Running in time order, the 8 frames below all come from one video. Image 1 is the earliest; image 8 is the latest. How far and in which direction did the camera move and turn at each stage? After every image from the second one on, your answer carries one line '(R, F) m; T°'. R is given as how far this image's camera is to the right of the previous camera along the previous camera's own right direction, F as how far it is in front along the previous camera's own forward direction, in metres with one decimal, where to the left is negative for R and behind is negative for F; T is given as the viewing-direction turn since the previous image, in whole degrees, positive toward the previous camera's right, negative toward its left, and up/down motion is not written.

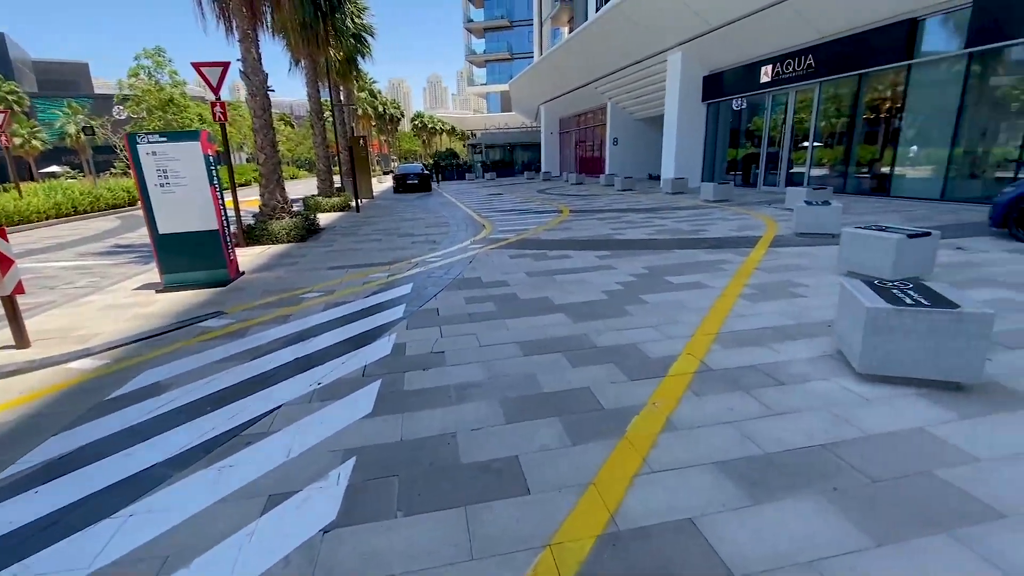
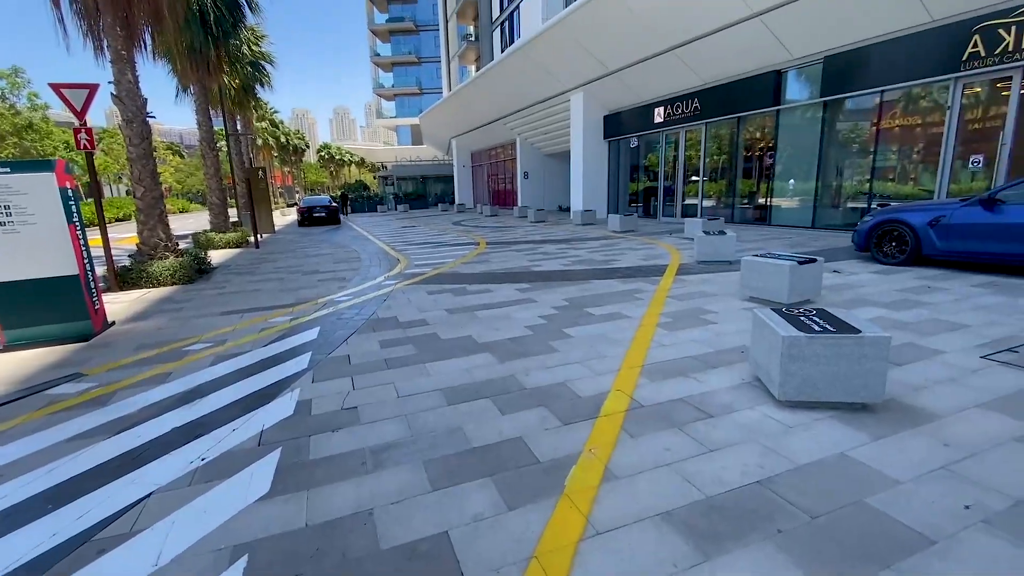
(0.0, +0.3) m; +10°
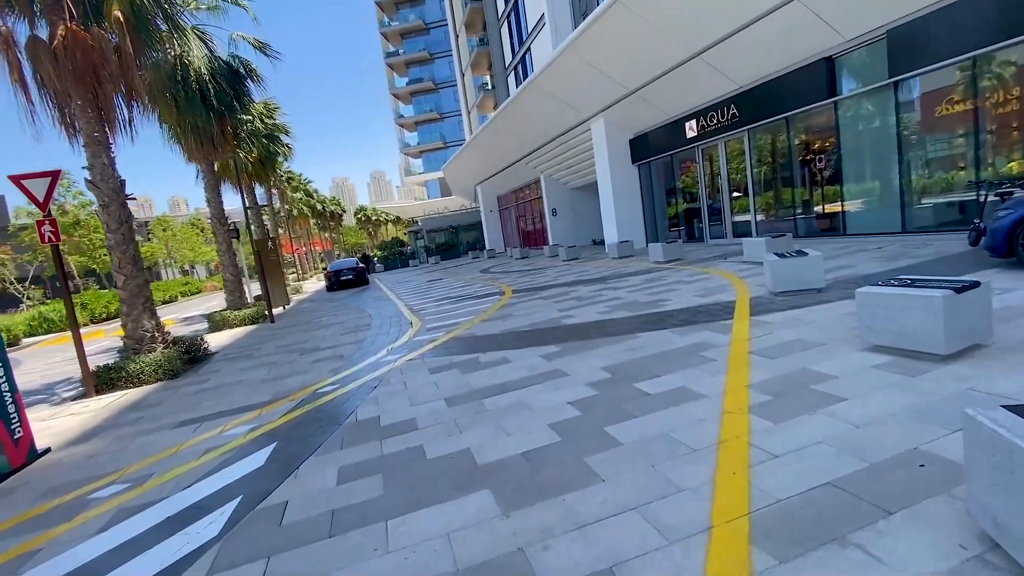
(+0.3, +1.8) m; -5°
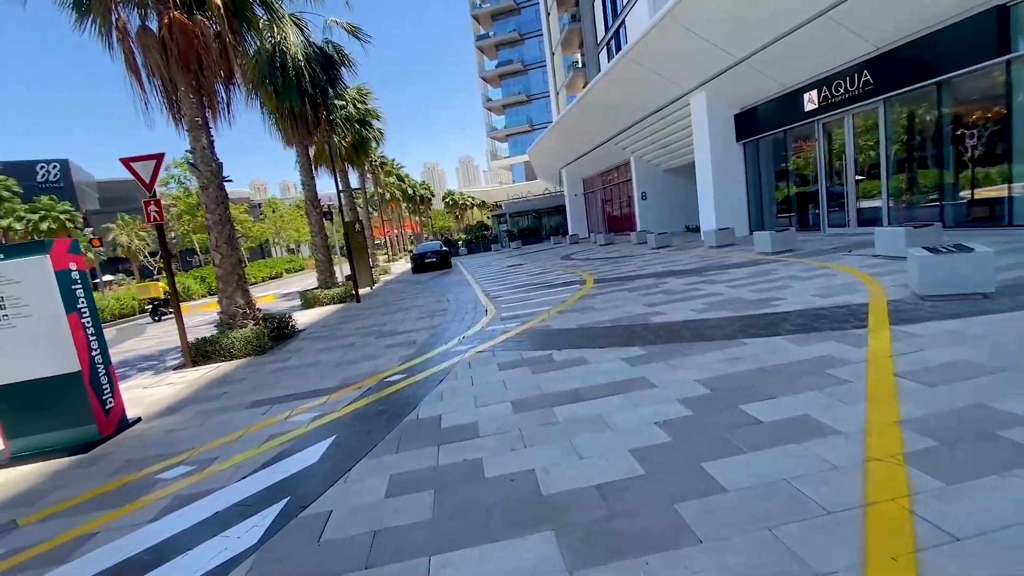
(0.0, +0.6) m; -10°
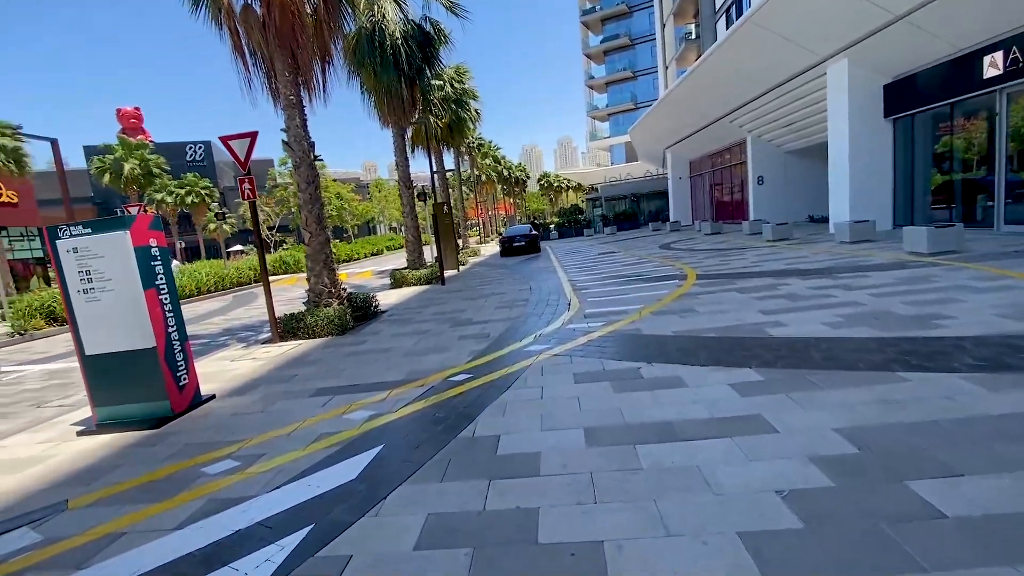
(+0.1, +0.8) m; -11°
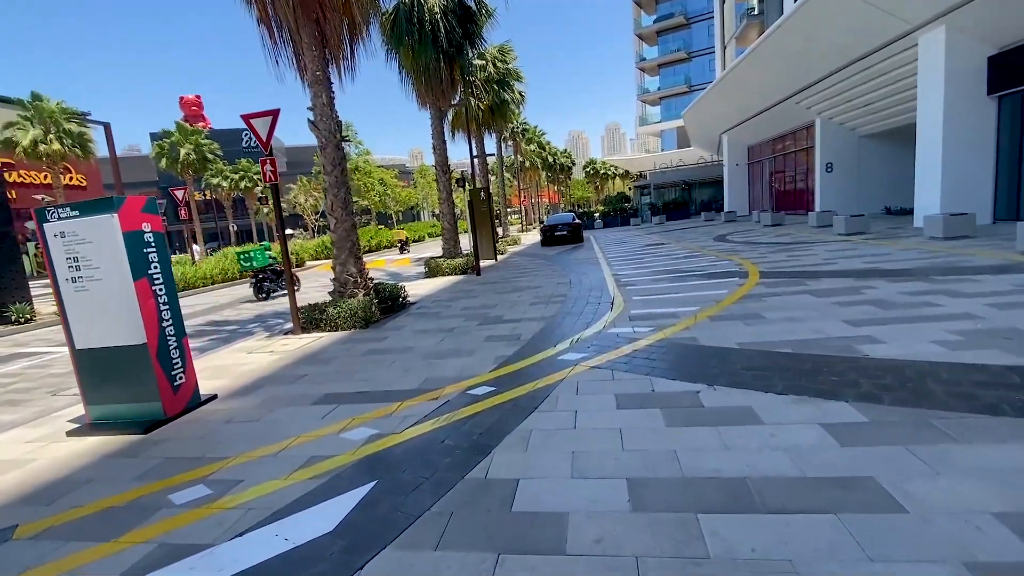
(+0.1, +0.9) m; -5°
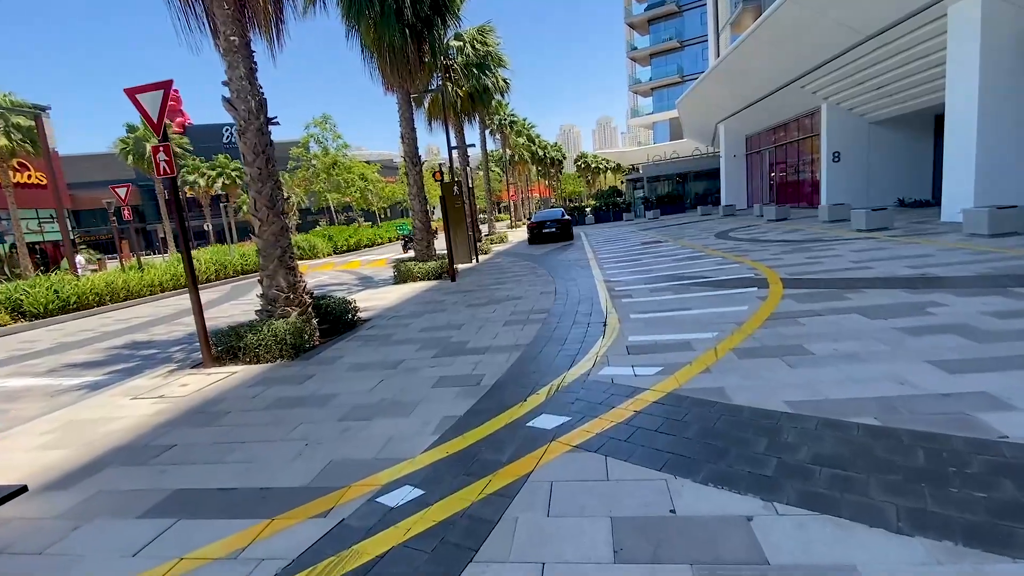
(+0.4, +1.7) m; +1°
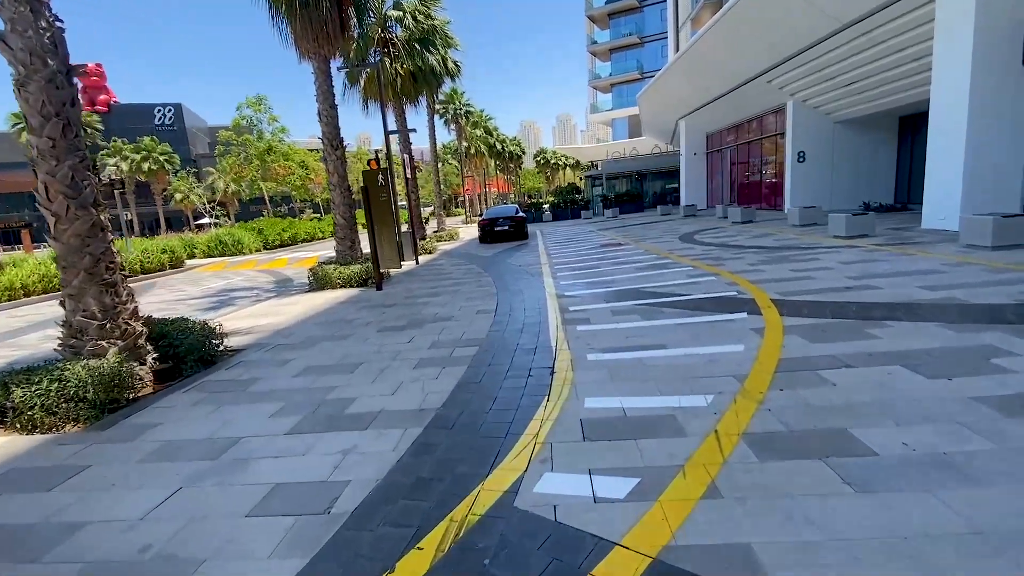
(+0.5, +2.0) m; +5°
